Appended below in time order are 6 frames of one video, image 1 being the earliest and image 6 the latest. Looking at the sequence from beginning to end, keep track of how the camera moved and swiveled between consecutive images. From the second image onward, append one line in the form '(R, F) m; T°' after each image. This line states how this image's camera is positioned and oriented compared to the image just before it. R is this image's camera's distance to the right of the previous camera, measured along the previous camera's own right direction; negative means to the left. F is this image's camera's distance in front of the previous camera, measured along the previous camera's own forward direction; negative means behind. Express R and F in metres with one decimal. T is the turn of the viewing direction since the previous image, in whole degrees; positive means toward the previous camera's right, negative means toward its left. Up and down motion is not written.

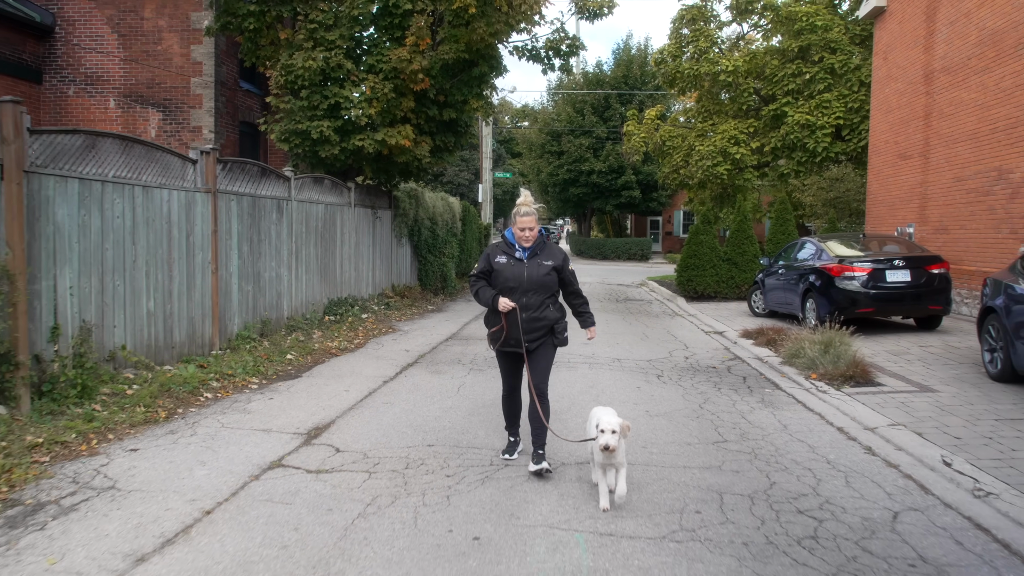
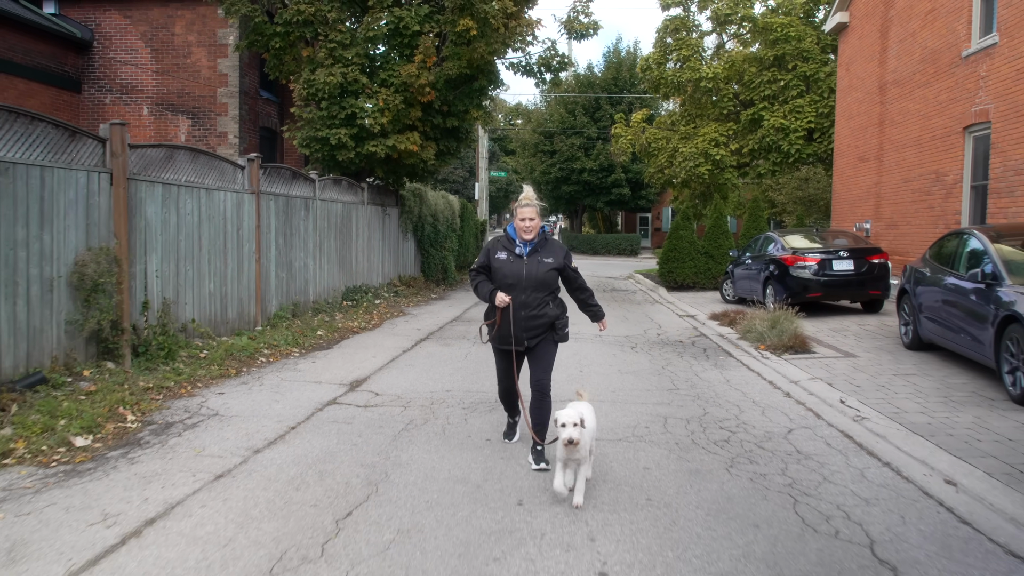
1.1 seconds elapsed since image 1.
(-0.1, -1.6) m; 0°
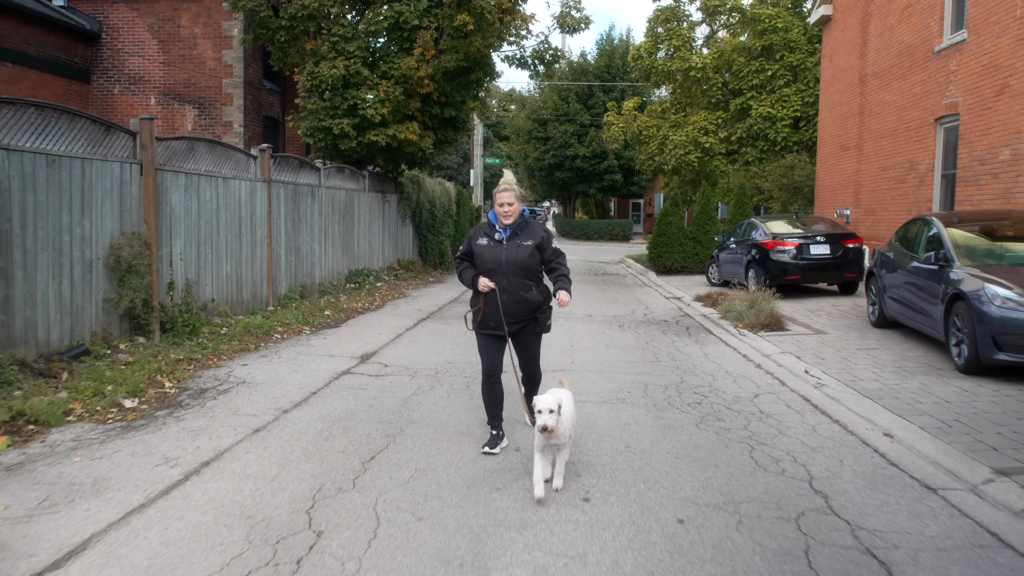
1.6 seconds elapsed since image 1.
(0.0, -0.7) m; 0°
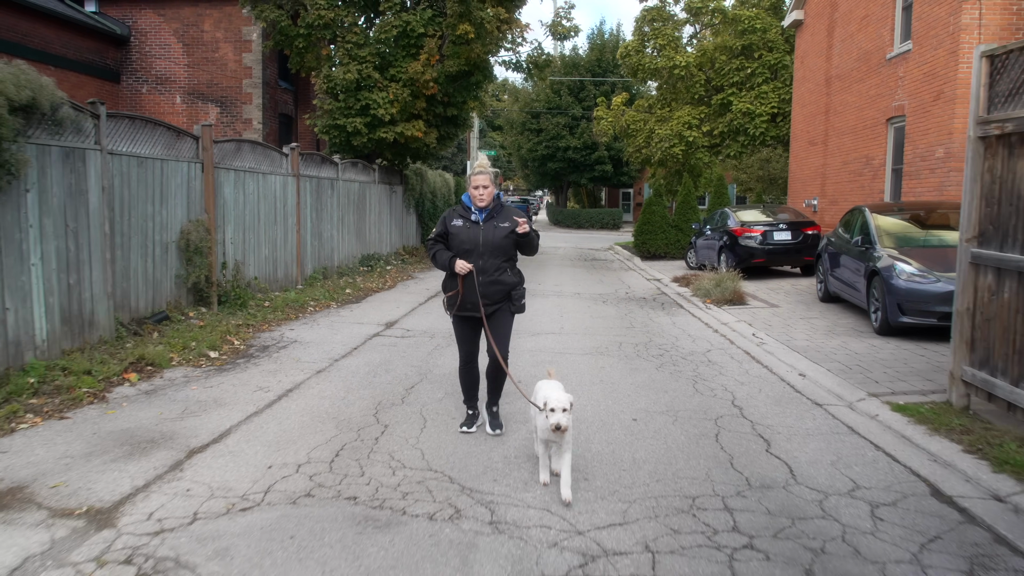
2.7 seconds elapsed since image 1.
(-0.1, -1.6) m; +1°
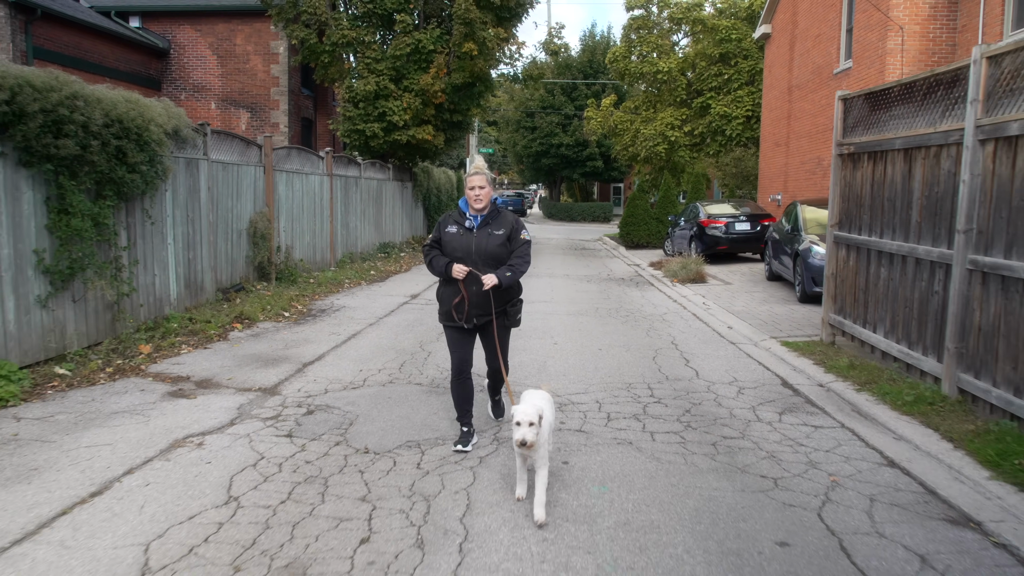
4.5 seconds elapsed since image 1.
(-0.1, -2.4) m; 0°
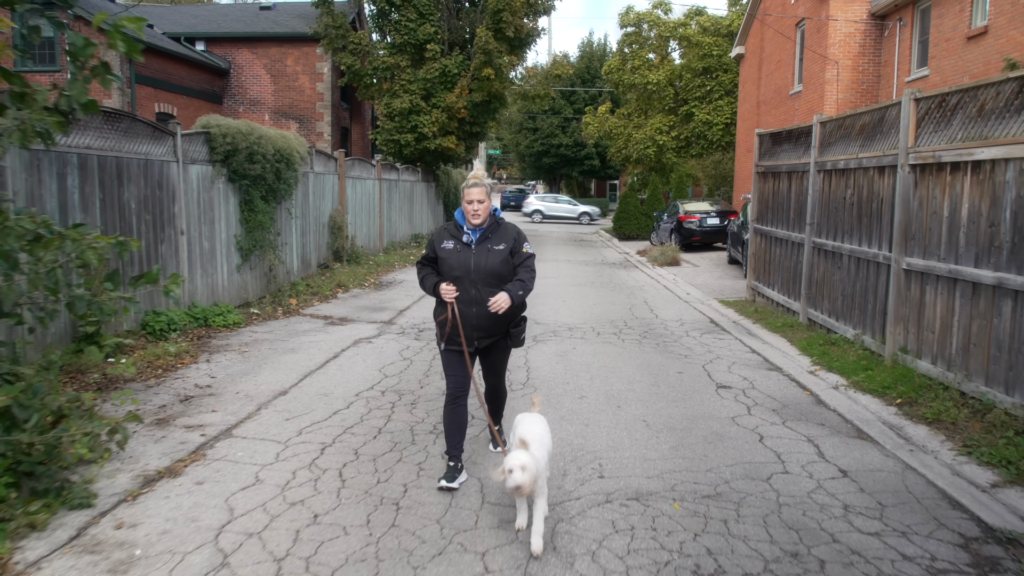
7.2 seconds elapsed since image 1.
(-0.4, -3.7) m; 0°
